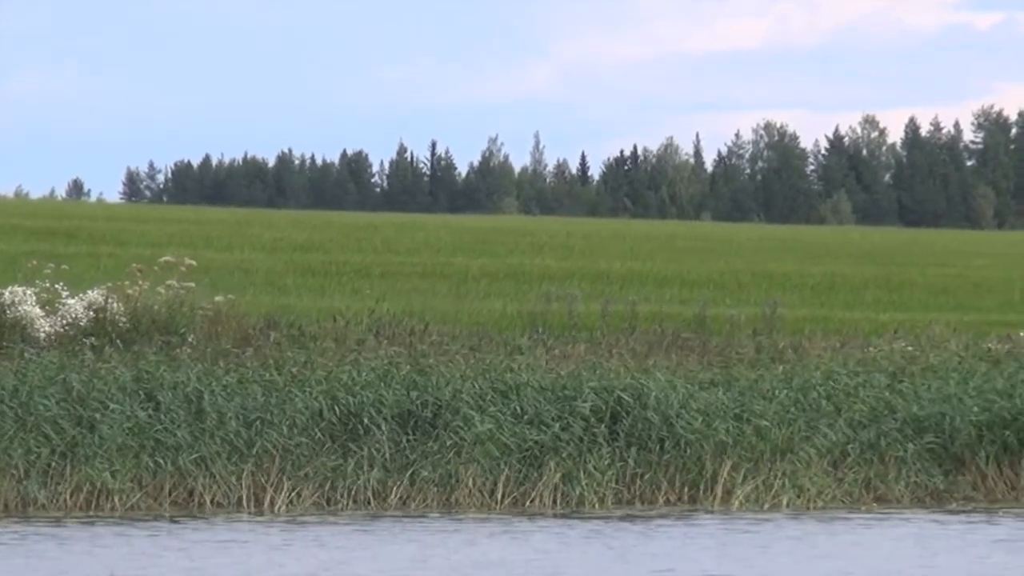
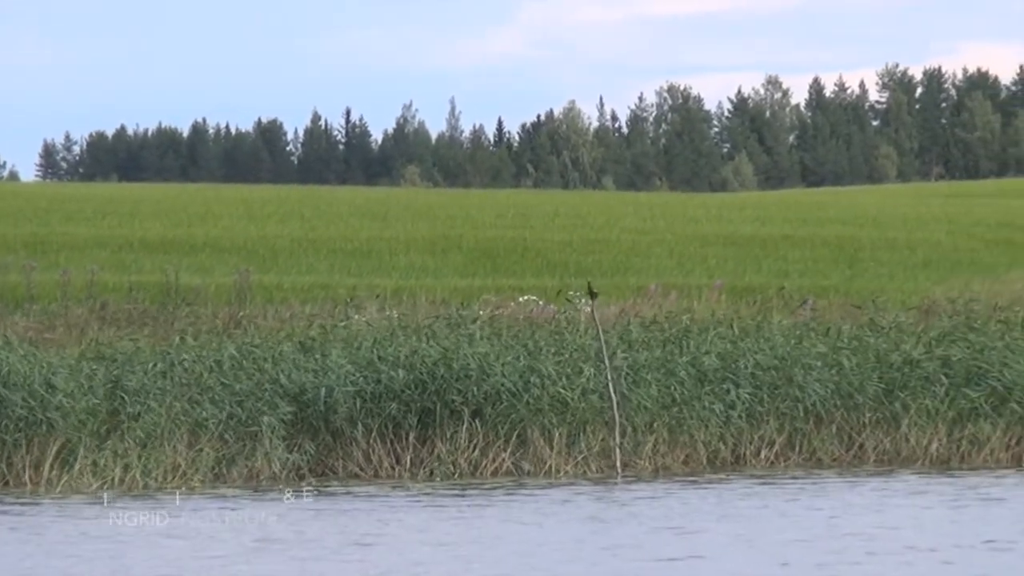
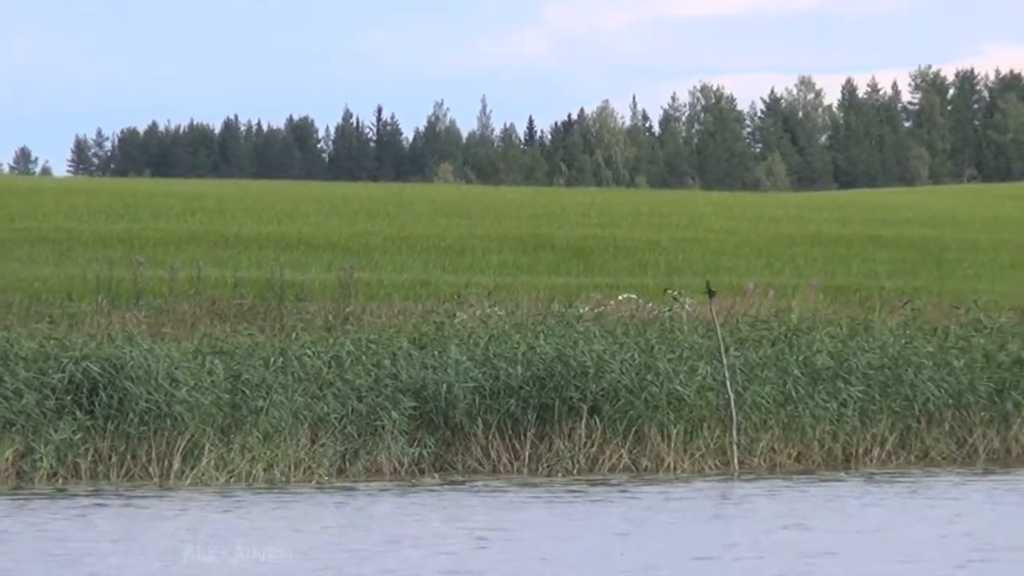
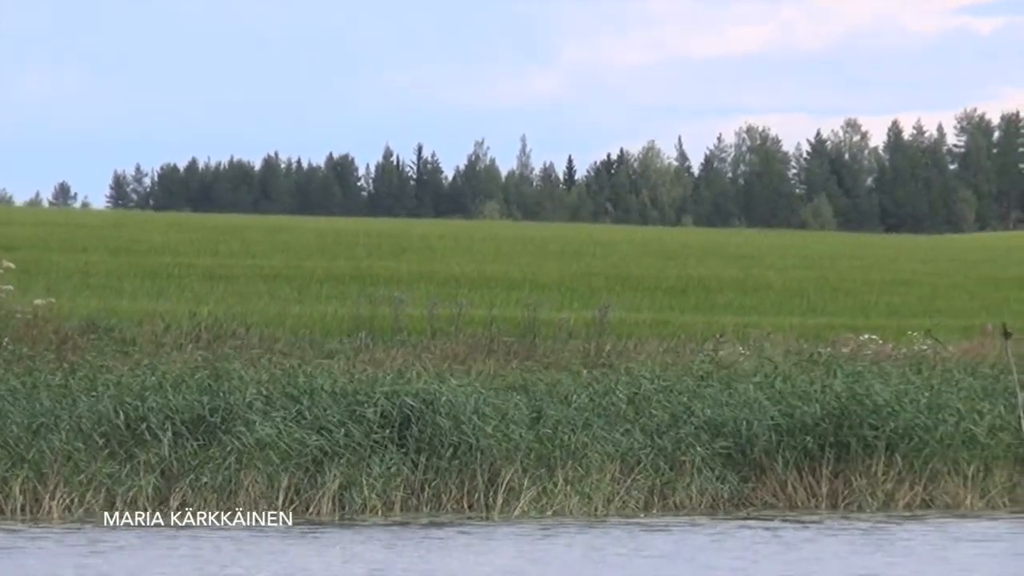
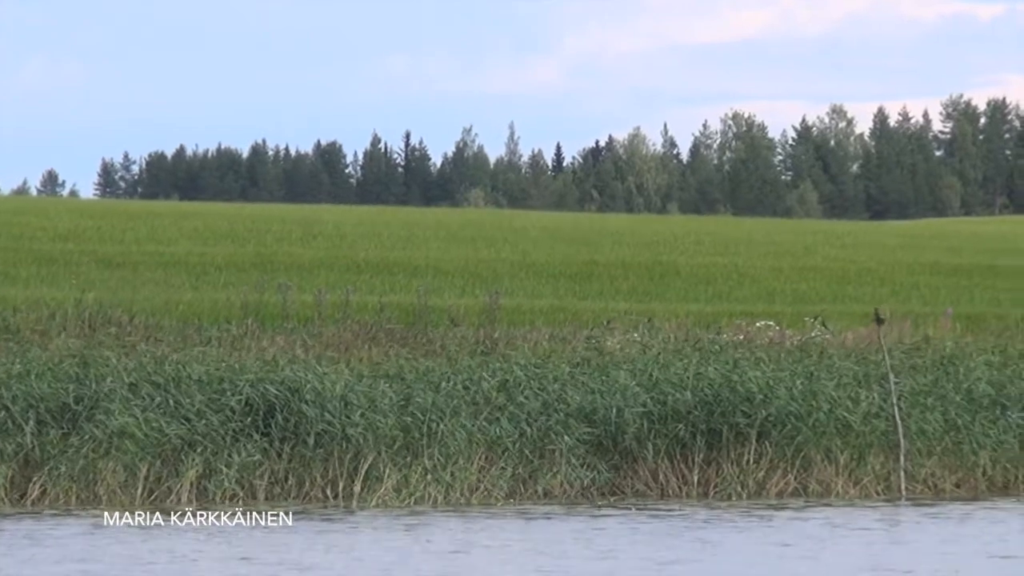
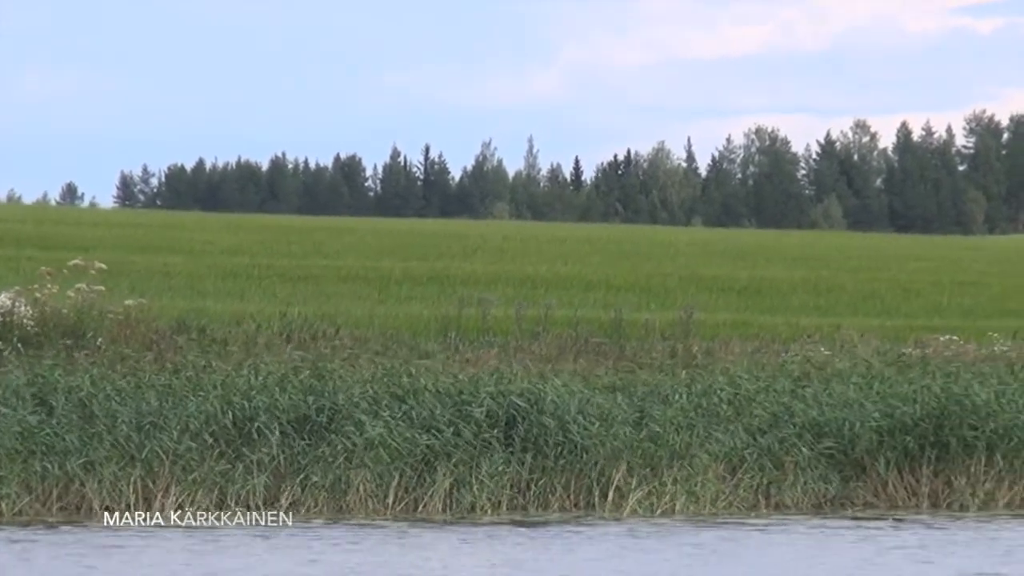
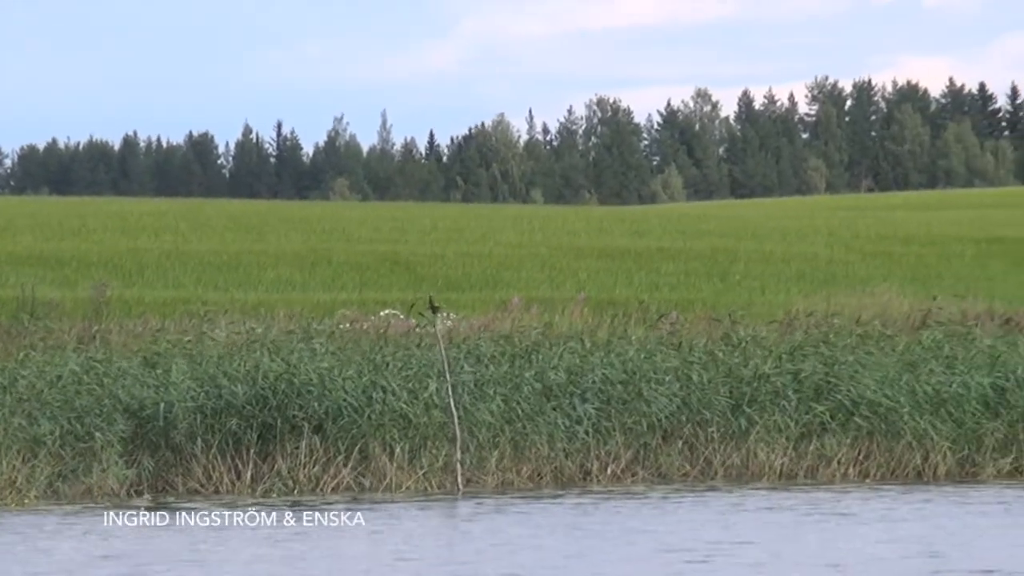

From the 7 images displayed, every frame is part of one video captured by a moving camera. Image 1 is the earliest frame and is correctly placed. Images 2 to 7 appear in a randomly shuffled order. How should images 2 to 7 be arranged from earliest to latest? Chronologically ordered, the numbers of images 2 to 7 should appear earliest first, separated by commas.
6, 4, 5, 3, 2, 7
